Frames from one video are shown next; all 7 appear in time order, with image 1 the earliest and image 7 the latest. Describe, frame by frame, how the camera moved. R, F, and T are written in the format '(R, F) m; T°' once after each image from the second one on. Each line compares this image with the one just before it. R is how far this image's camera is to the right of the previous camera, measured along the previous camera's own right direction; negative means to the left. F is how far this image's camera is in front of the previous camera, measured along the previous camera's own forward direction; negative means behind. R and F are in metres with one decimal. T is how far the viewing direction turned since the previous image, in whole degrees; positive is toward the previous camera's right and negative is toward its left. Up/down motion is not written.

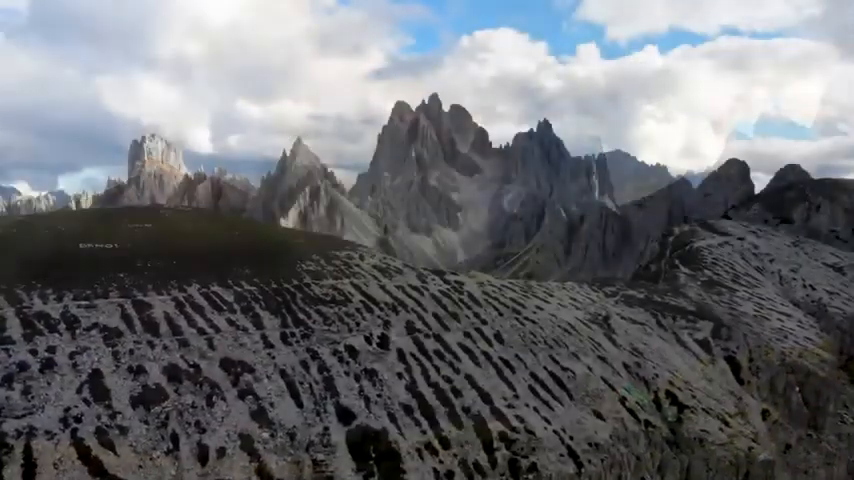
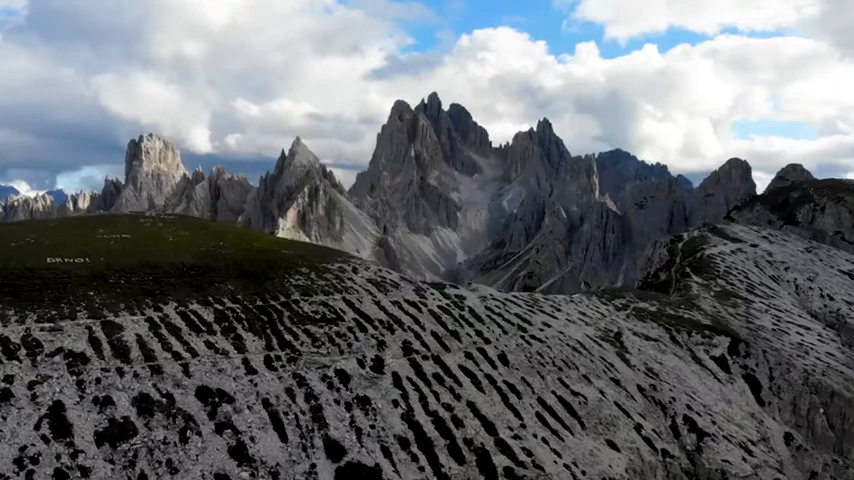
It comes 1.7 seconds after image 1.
(+0.1, +4.5) m; 0°
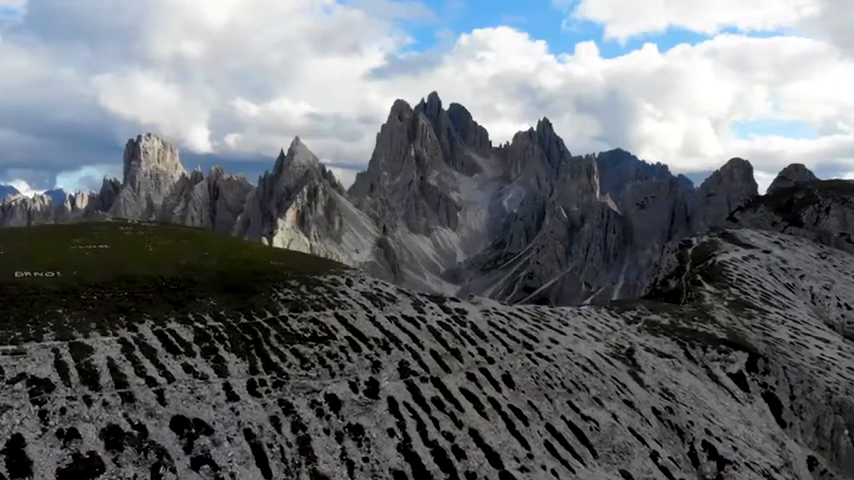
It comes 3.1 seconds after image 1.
(+0.1, +4.0) m; 0°
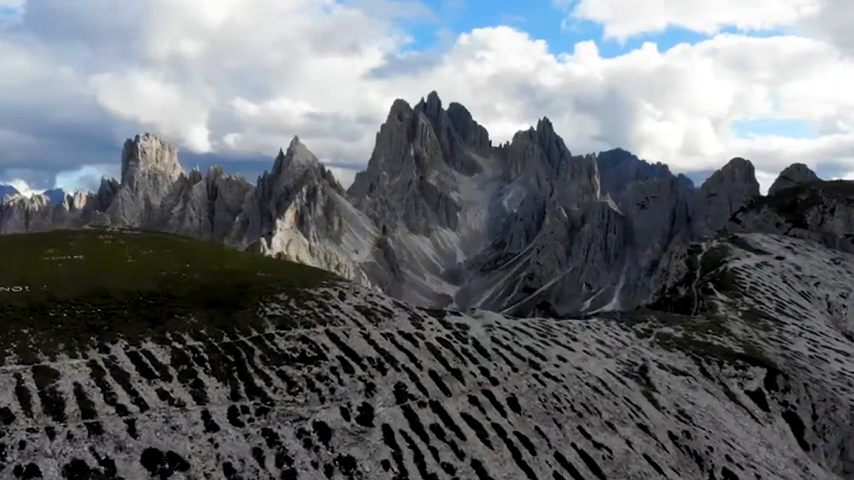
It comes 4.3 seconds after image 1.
(+0.1, +3.8) m; 0°
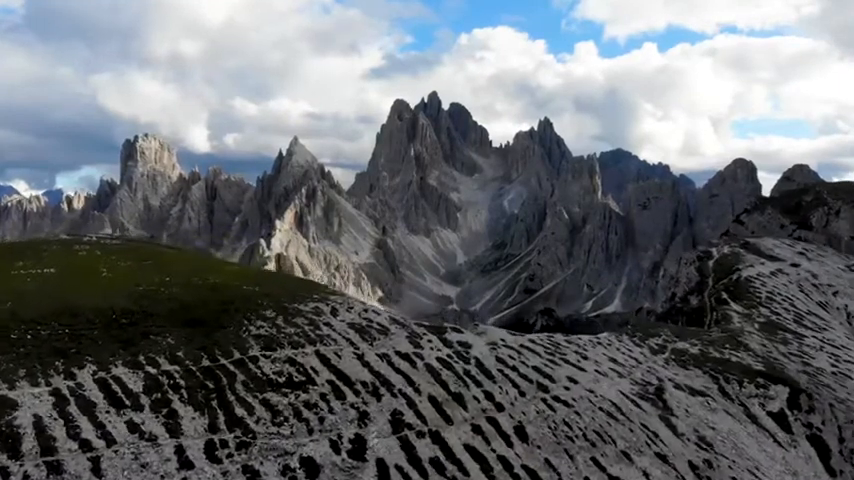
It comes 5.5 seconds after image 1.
(+0.1, +3.9) m; 0°
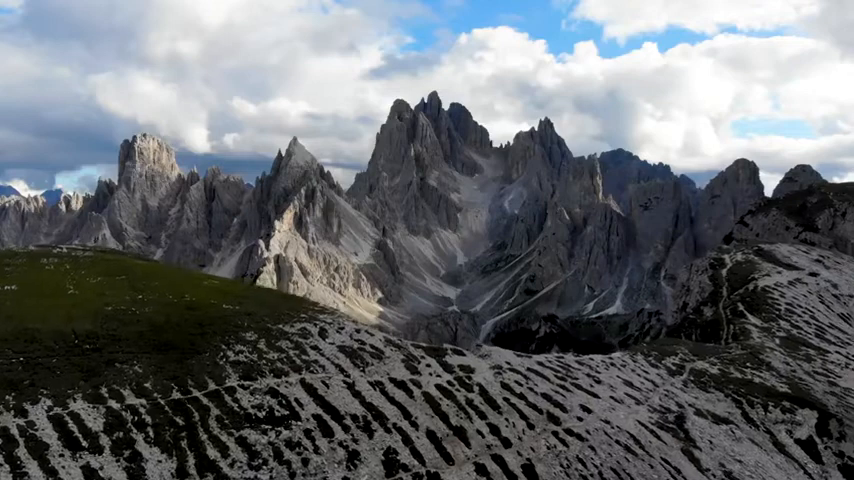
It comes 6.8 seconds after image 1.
(+0.1, +4.4) m; 0°
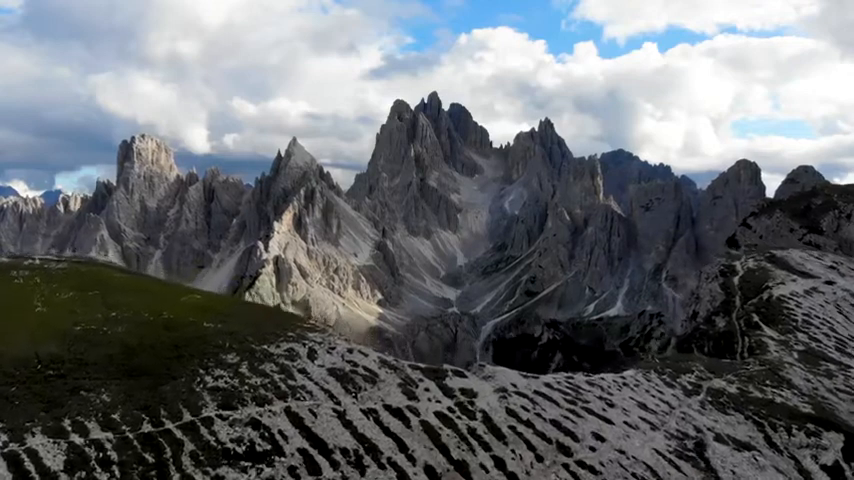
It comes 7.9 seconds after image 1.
(+0.1, +3.5) m; 0°
